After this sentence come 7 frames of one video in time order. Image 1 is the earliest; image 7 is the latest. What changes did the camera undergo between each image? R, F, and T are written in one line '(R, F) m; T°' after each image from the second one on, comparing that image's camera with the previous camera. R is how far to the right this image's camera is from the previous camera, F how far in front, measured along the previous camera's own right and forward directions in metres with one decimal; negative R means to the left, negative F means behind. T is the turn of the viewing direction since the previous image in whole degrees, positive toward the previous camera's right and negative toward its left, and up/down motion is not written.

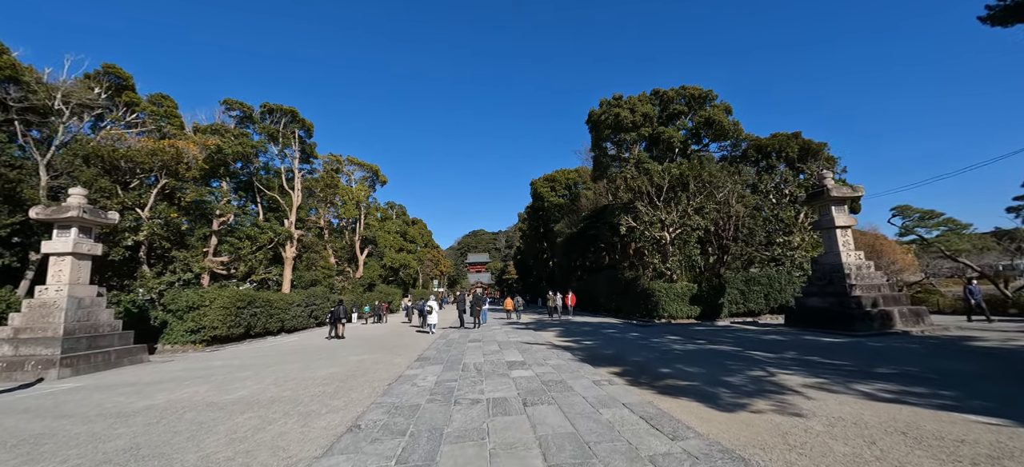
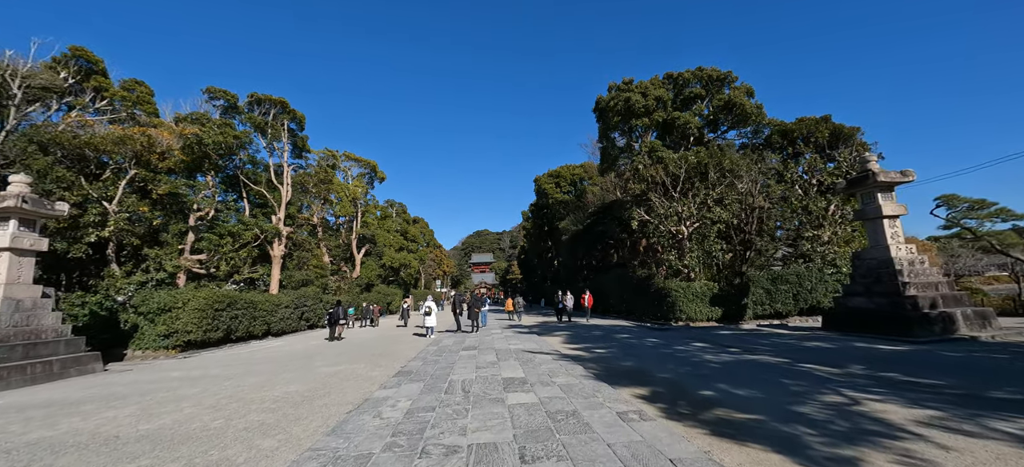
(+0.1, +1.5) m; -1°
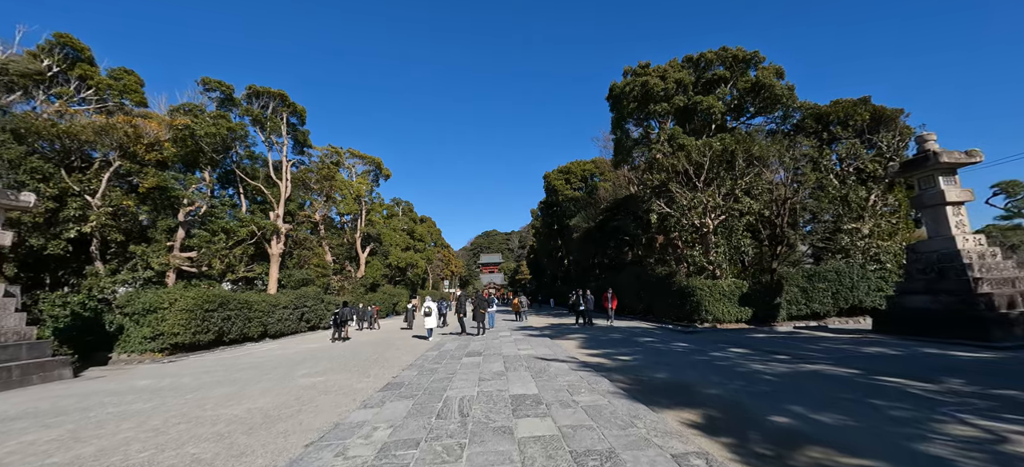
(0.0, +1.2) m; -1°
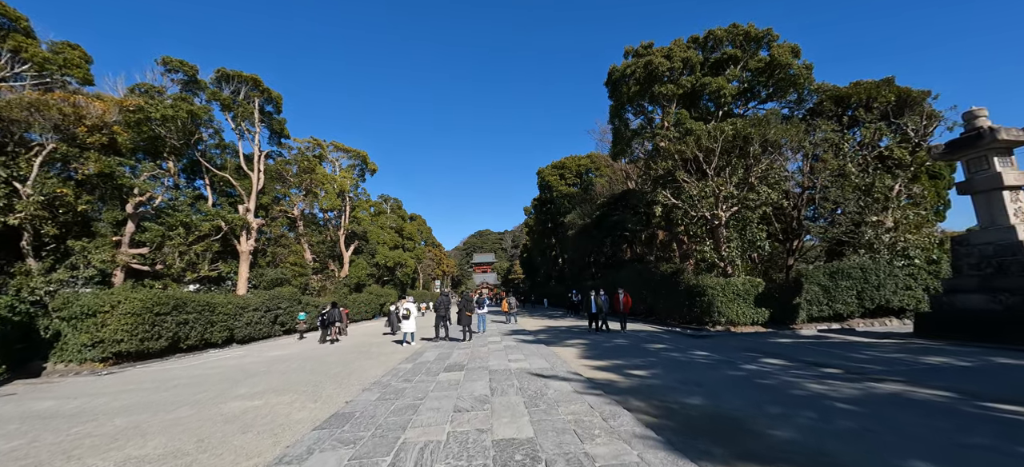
(+0.1, +1.5) m; +1°
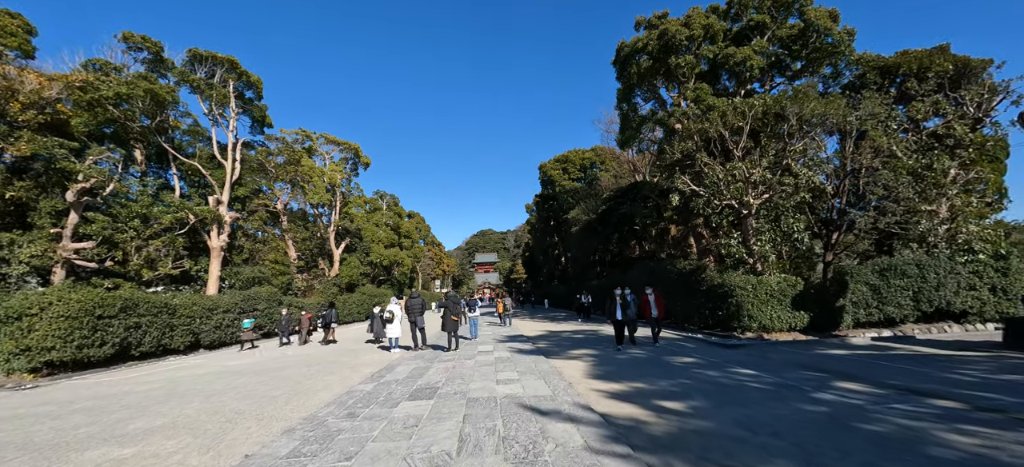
(+0.2, +1.8) m; 0°
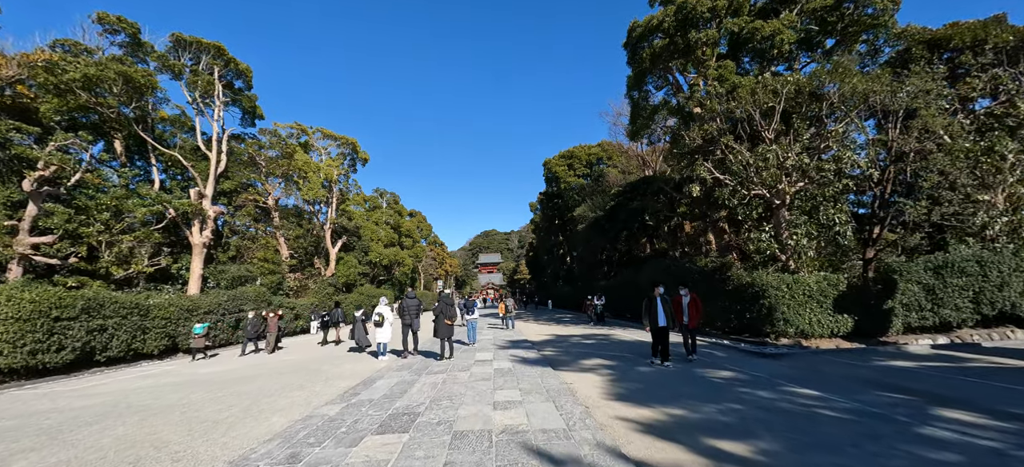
(0.0, +1.2) m; -1°
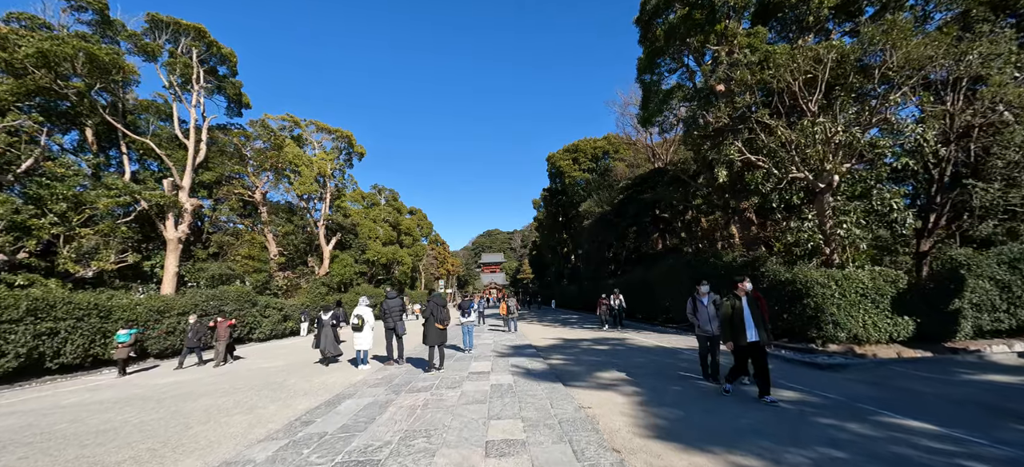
(0.0, +1.3) m; 0°
